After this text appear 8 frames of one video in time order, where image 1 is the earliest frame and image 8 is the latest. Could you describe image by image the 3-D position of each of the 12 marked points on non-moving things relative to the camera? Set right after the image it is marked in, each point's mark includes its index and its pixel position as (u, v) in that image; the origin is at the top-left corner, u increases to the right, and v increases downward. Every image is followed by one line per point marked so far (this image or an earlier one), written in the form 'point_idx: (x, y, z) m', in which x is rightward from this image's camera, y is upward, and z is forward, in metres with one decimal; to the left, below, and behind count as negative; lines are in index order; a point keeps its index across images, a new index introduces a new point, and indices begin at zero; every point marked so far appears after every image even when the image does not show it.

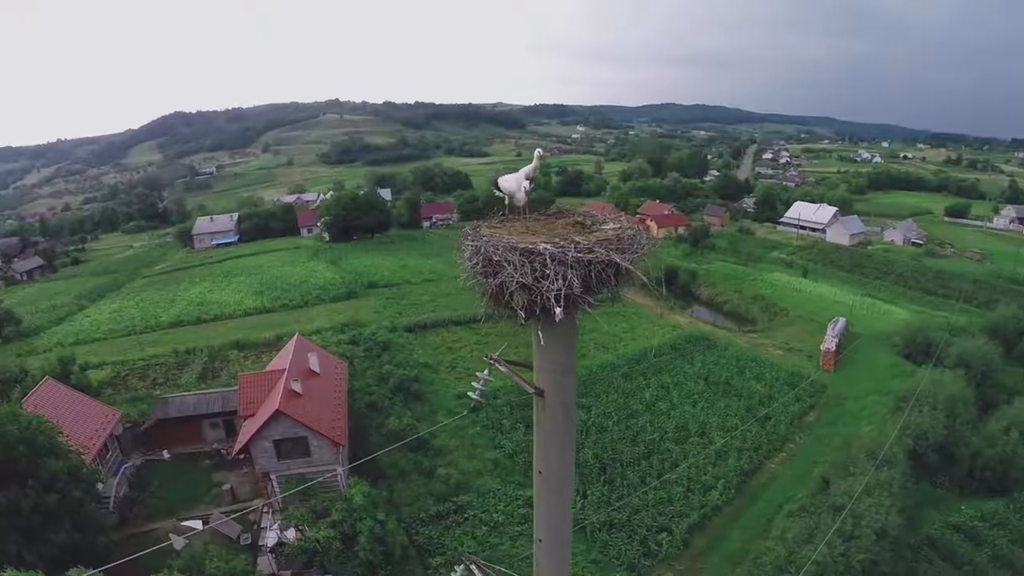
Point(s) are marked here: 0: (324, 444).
0: (-2.4, -1.9, +13.1) m
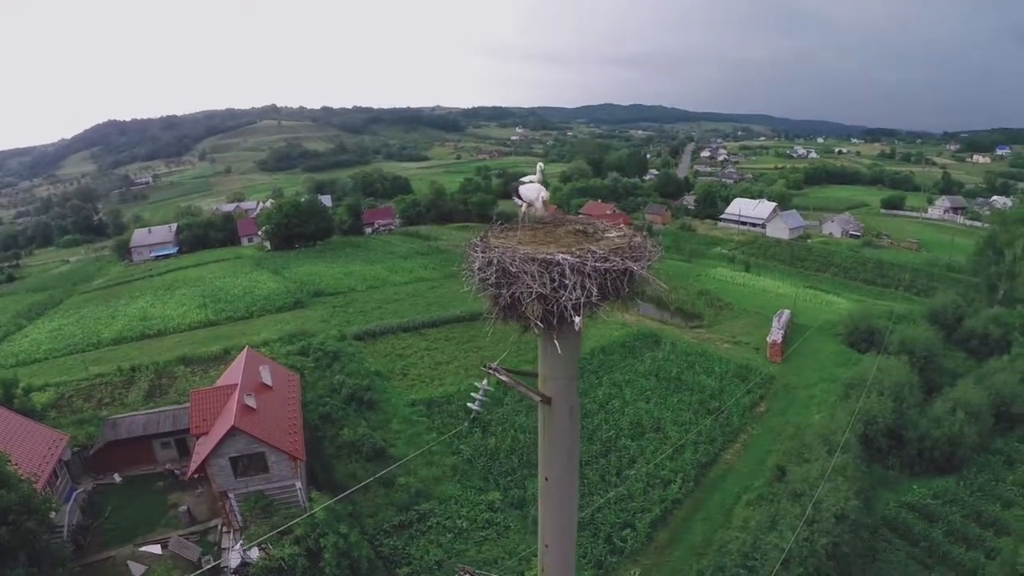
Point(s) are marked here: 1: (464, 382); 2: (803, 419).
0: (-2.8, -2.1, +12.7) m
1: (-0.6, -1.4, +15.6) m
2: (+3.9, -1.8, +14.3) m
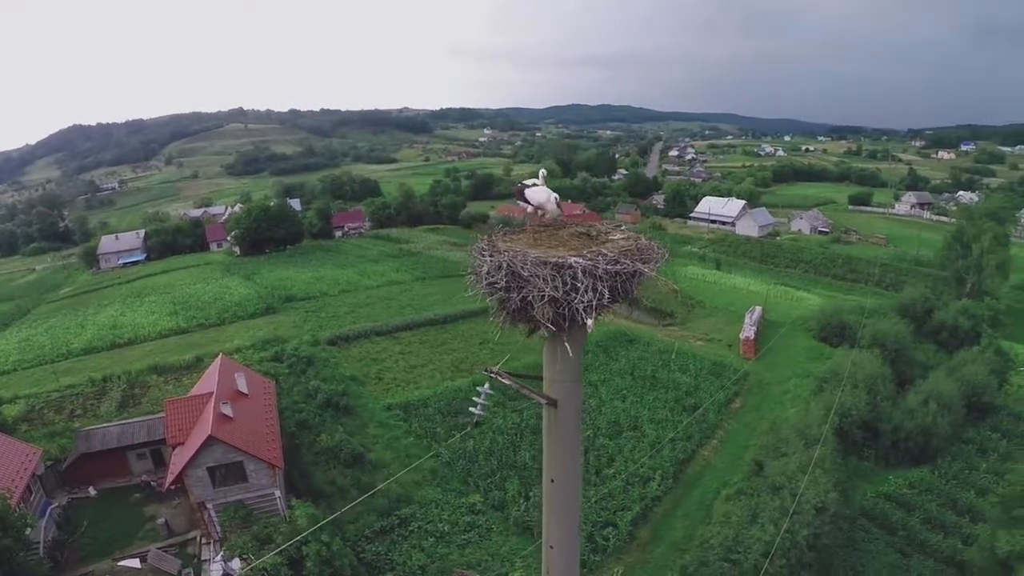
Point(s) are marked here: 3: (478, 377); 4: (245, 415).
0: (-3.0, -2.1, +12.5) m
1: (-1.0, -1.4, +15.5) m
2: (+3.6, -1.7, +14.5) m
3: (-0.4, -1.3, +15.6) m
4: (-3.3, -1.6, +13.1) m
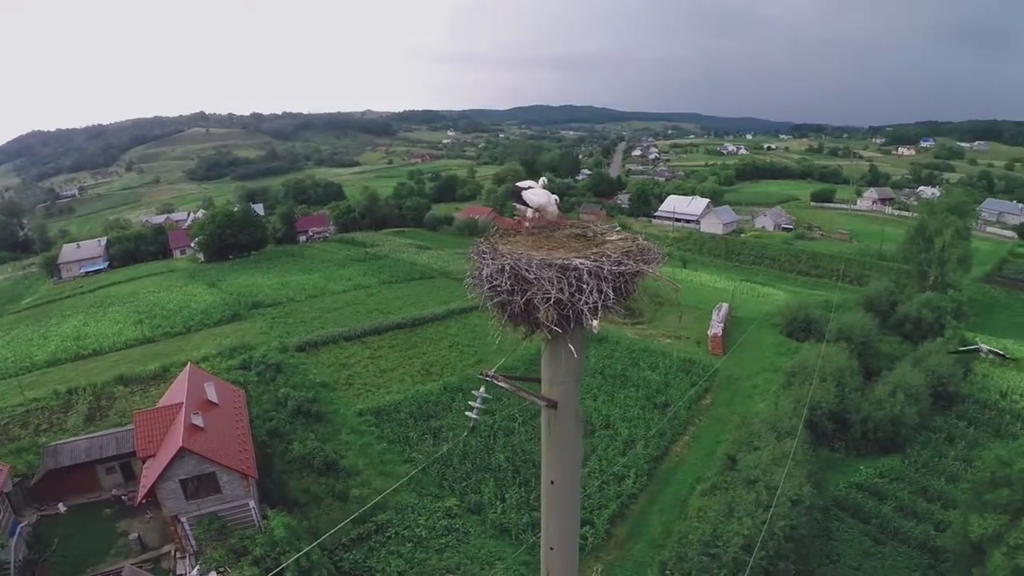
0: (-3.2, -2.2, +12.2) m
1: (-1.4, -1.5, +15.3) m
2: (+3.3, -1.7, +14.6) m
3: (-0.9, -1.4, +15.5) m
4: (-3.6, -1.7, +12.9) m
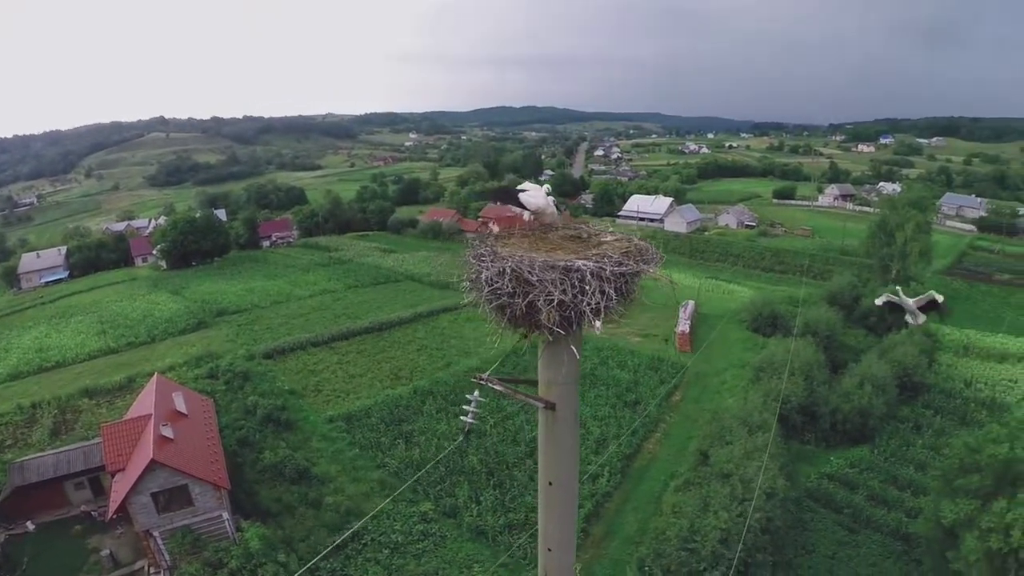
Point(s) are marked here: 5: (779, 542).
0: (-3.4, -2.3, +12.0) m
1: (-1.8, -1.5, +15.2) m
2: (+2.9, -1.6, +14.8) m
3: (-1.3, -1.4, +15.4) m
4: (-3.9, -1.8, +12.6) m
5: (+3.0, -2.8, +11.8) m
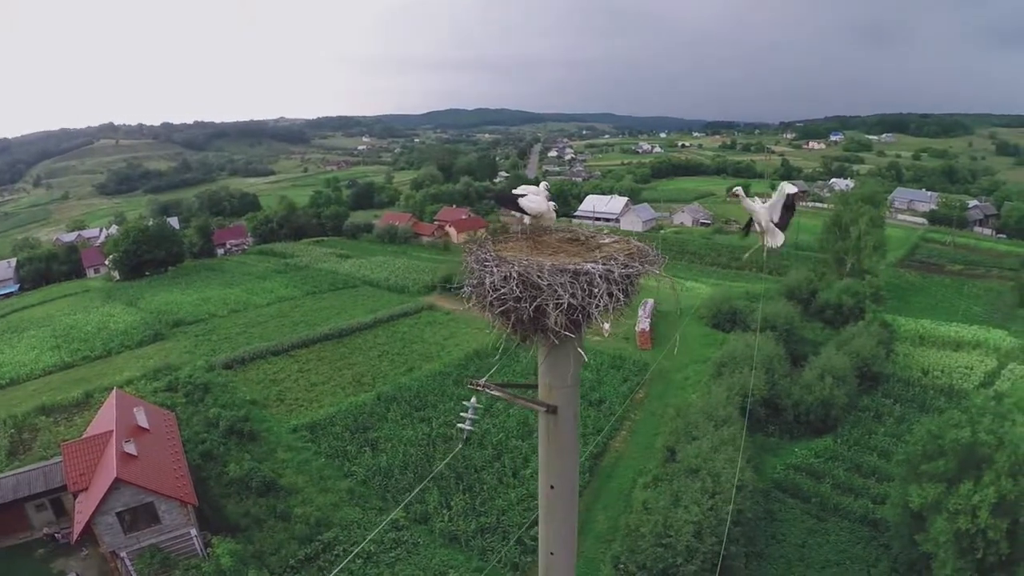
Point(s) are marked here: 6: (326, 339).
0: (-3.7, -2.4, +11.6) m
1: (-2.4, -1.6, +15.0) m
2: (+2.4, -1.6, +15.0) m
3: (-1.8, -1.5, +15.2) m
4: (-4.2, -1.9, +12.2) m
5: (+2.8, -2.8, +12.0) m
6: (-3.1, -0.8, +16.9) m
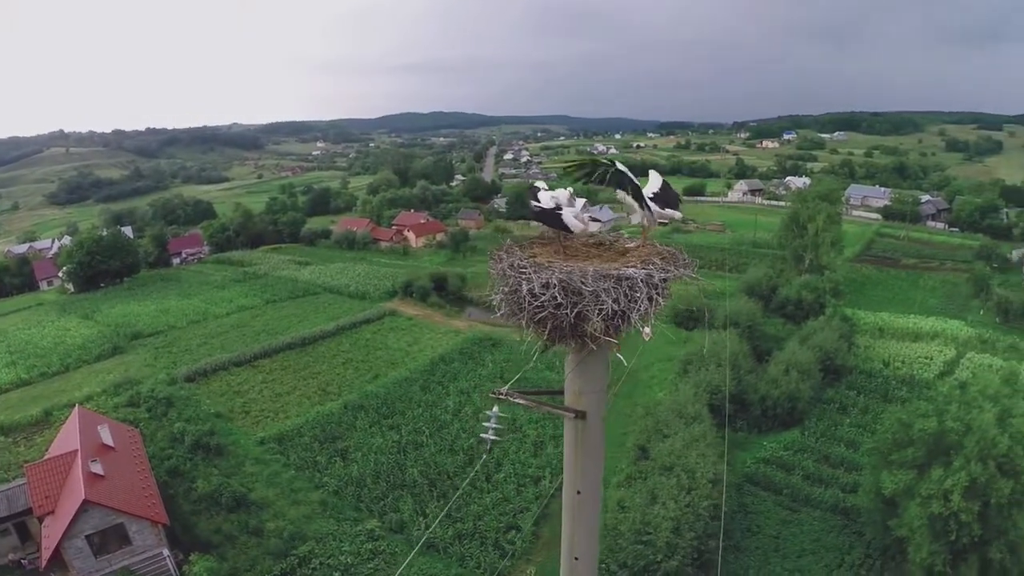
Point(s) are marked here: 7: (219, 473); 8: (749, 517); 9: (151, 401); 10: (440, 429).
0: (-3.8, -2.5, +11.2) m
1: (-2.8, -1.7, +14.7) m
2: (+1.9, -1.6, +15.1) m
3: (-2.3, -1.6, +14.9) m
4: (-4.3, -2.0, +11.7) m
5: (+2.6, -2.7, +12.1) m
6: (-3.7, -0.9, +16.5) m
7: (-3.6, -2.3, +13.1) m
8: (+2.9, -2.7, +12.7) m
9: (-4.9, -1.5, +14.0) m
10: (-1.0, -1.9, +14.4) m
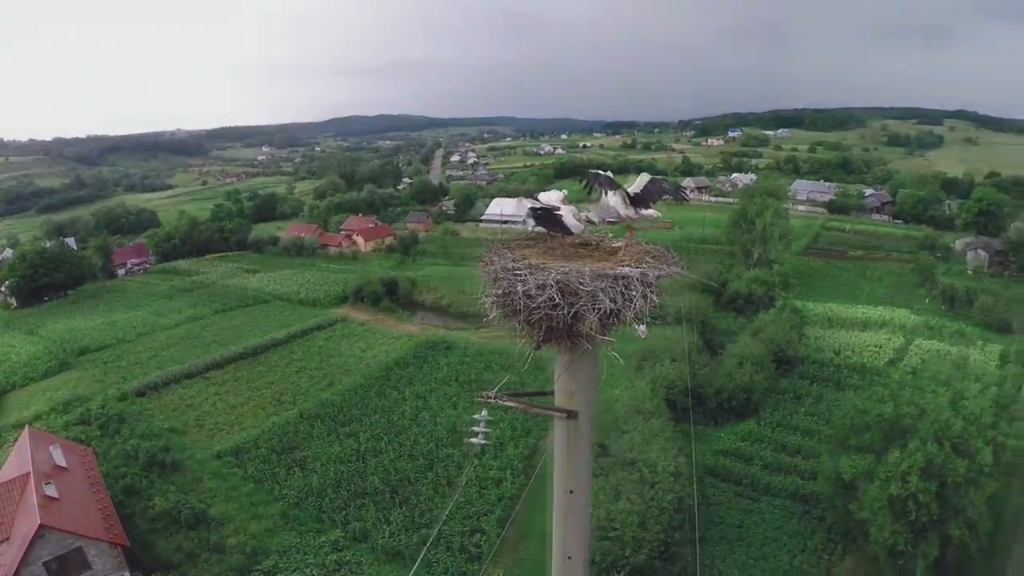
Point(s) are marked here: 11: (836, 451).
0: (-4.0, -2.6, +10.8) m
1: (-3.3, -1.8, +14.3) m
2: (+1.3, -1.5, +15.2) m
3: (-2.9, -1.7, +14.7) m
4: (-4.6, -2.1, +11.3) m
5: (+2.3, -2.7, +12.3) m
6: (-4.4, -1.1, +16.1) m
7: (-4.0, -2.4, +12.7) m
8: (+2.5, -2.7, +12.8) m
9: (-5.4, -1.7, +13.5) m
10: (-1.5, -2.0, +14.2) m
11: (+4.0, -2.1, +13.1) m
